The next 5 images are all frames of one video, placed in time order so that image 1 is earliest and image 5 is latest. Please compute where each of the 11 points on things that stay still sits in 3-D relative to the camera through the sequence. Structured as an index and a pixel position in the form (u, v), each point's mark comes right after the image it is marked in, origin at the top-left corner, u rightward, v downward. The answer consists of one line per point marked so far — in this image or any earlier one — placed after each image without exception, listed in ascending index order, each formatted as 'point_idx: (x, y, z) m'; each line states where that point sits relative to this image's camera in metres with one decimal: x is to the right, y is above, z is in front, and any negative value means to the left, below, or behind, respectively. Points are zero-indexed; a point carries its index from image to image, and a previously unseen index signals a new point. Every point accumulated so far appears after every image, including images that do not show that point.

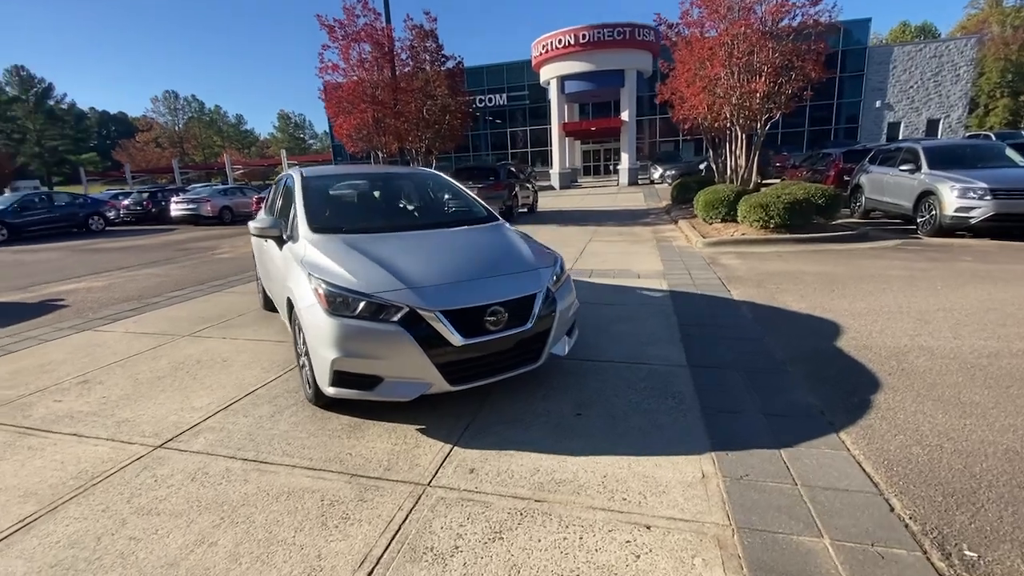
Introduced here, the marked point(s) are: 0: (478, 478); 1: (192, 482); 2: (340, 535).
0: (-0.2, -1.1, +2.8) m
1: (-1.9, -1.2, +2.9) m
2: (-0.9, -1.2, +2.4) m
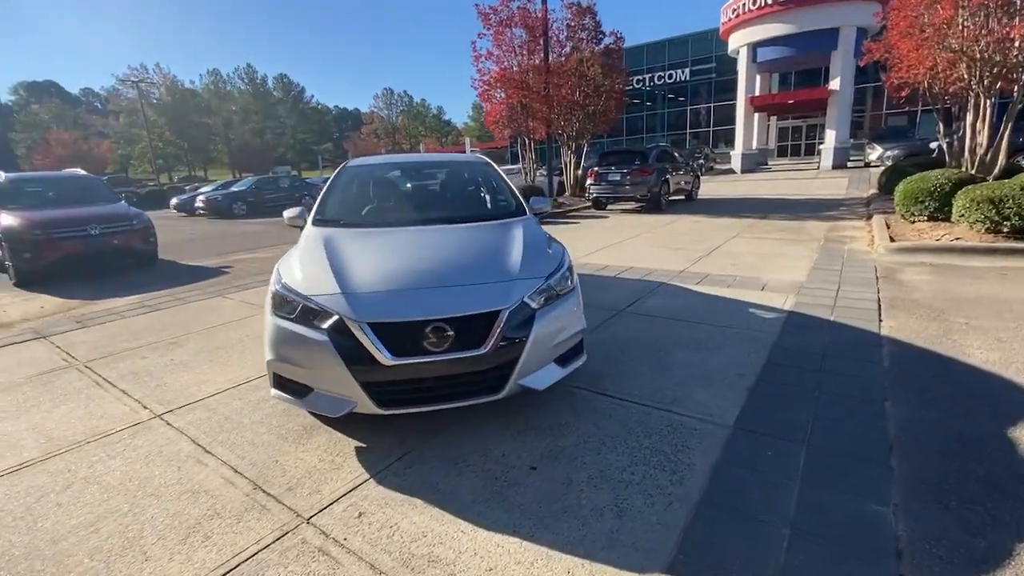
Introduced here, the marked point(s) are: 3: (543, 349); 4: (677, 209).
0: (-0.8, -1.2, +2.4) m
1: (-2.3, -1.1, +3.1) m
2: (-1.5, -1.3, +2.3) m
3: (+0.2, -0.4, +3.1) m
4: (+5.6, +2.7, +16.3) m
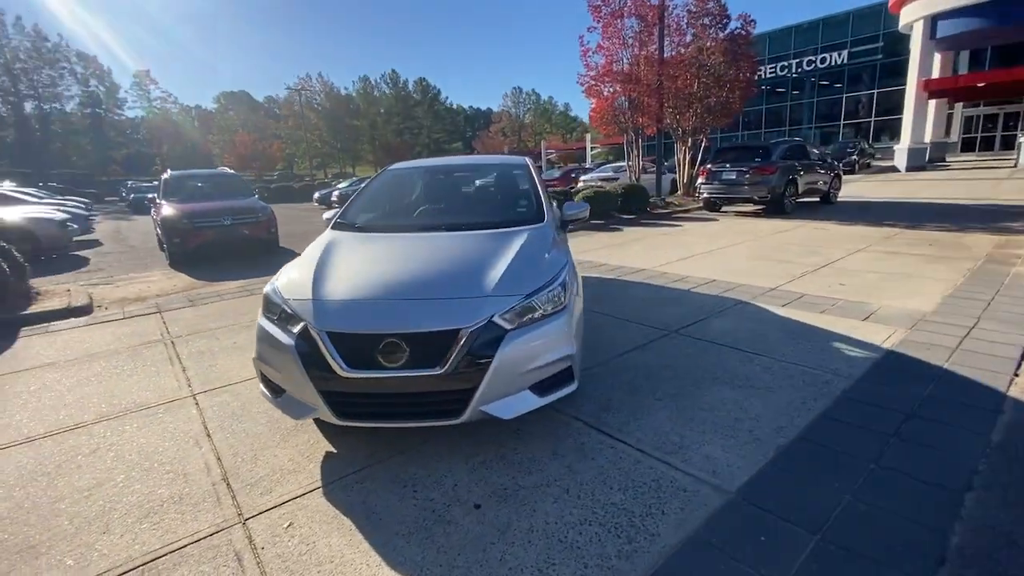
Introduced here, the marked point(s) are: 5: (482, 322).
0: (-1.2, -1.2, +2.4) m
1: (-2.5, -1.0, +3.4) m
2: (-1.9, -1.3, +2.4) m
3: (0.0, -0.5, +2.8) m
4: (+8.6, +2.2, +14.2) m
5: (-0.2, -0.2, +2.7) m
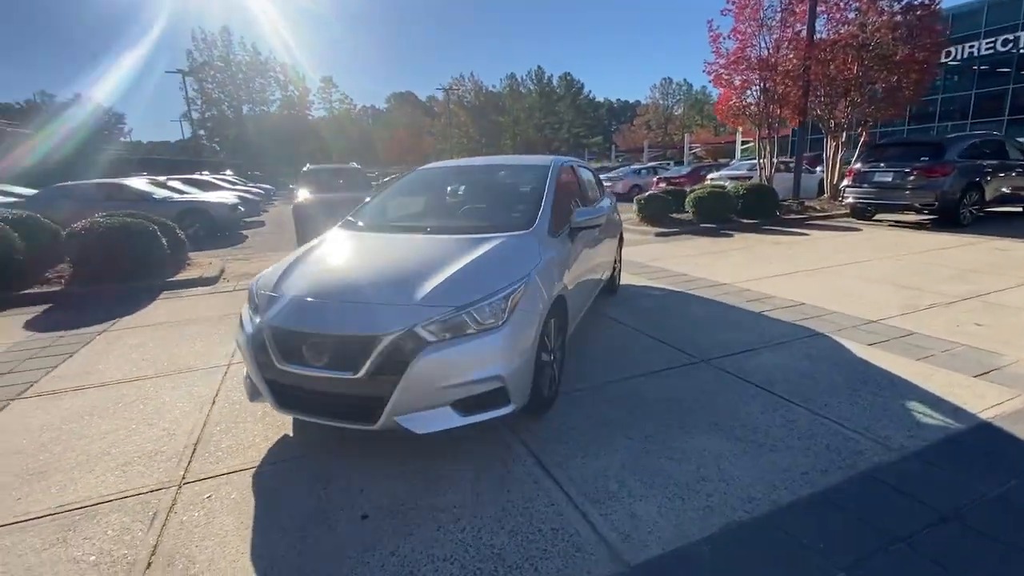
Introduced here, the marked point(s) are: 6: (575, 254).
0: (-1.7, -1.2, +2.6) m
1: (-2.7, -0.9, +4.0) m
2: (-2.5, -1.2, +2.9) m
3: (-0.5, -0.6, +2.7) m
4: (+11.2, +1.4, +11.2) m
5: (-0.6, -0.2, +2.7) m
6: (+0.5, +0.3, +4.2) m
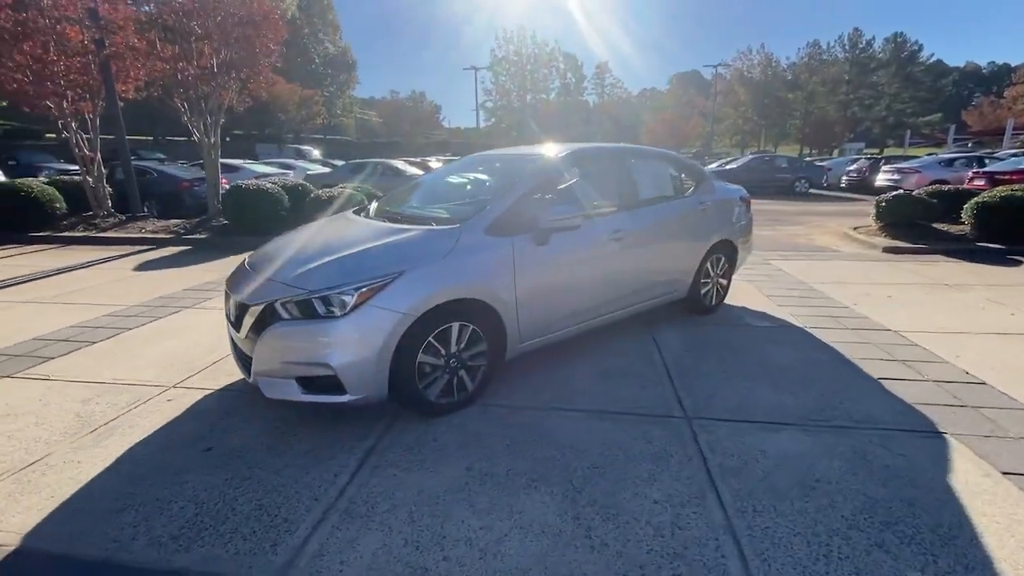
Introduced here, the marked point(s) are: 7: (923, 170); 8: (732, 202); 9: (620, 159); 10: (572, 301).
0: (-2.7, -0.9, +3.6) m
1: (-2.8, -0.4, +5.2) m
2: (-3.1, -0.7, +4.2) m
3: (-1.5, -0.4, +3.0) m
4: (+13.0, -0.4, +4.4) m
5: (-1.6, -0.1, +3.0) m
6: (+0.3, +0.3, +3.7) m
7: (+15.3, +4.4, +17.9) m
8: (+2.5, +1.0, +5.5) m
9: (+1.1, +1.2, +4.6) m
10: (+0.5, -0.1, +4.0) m
